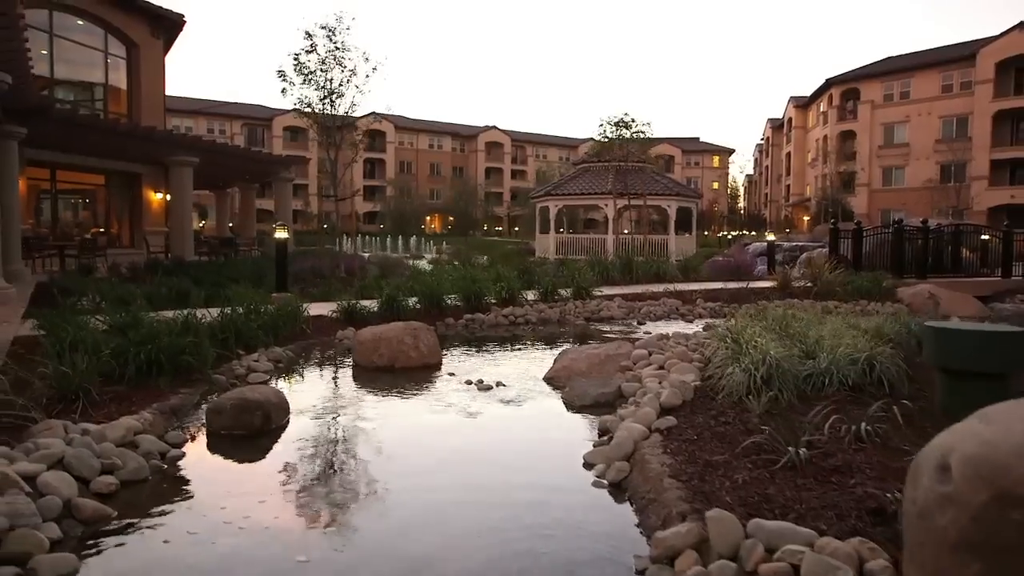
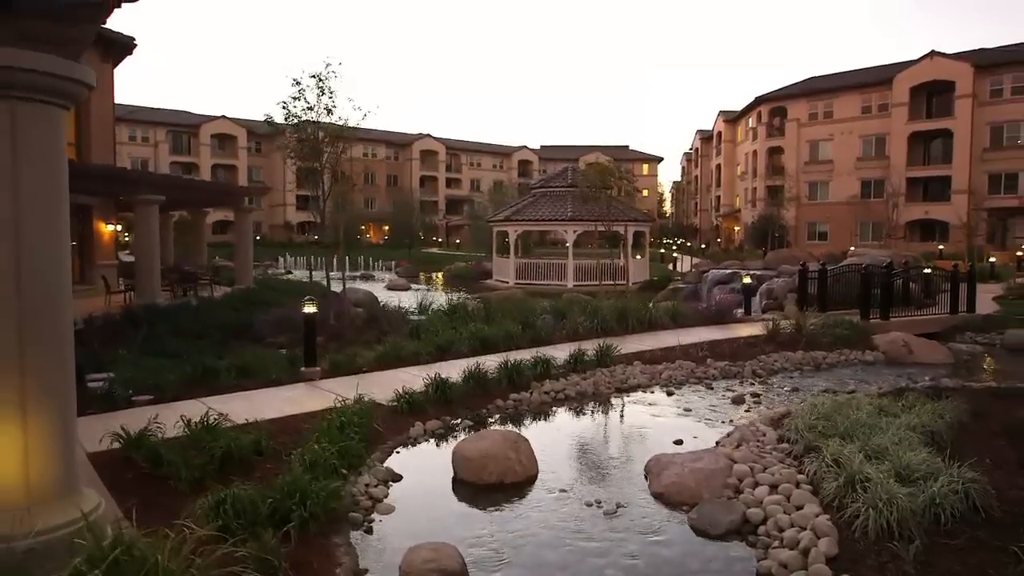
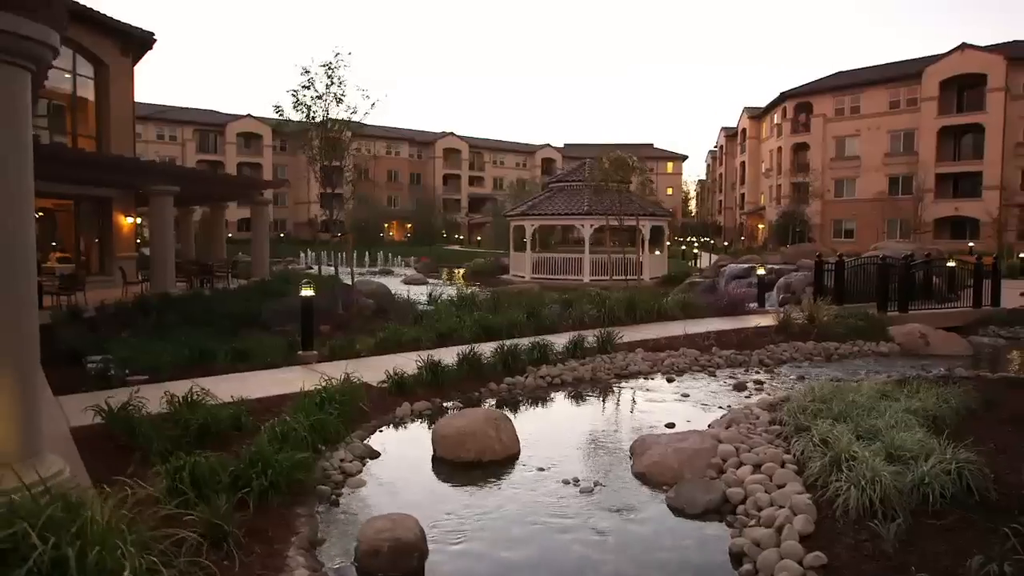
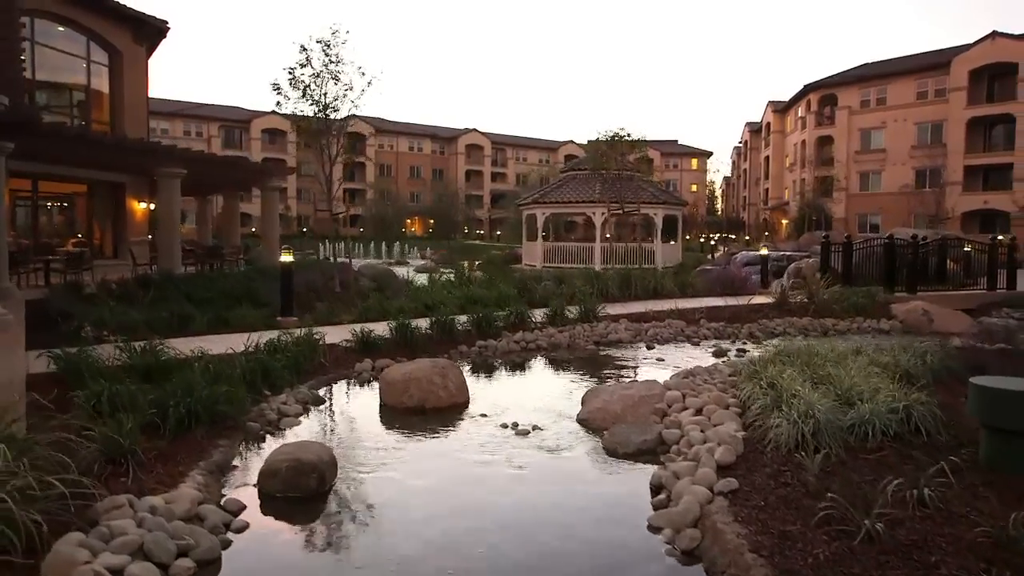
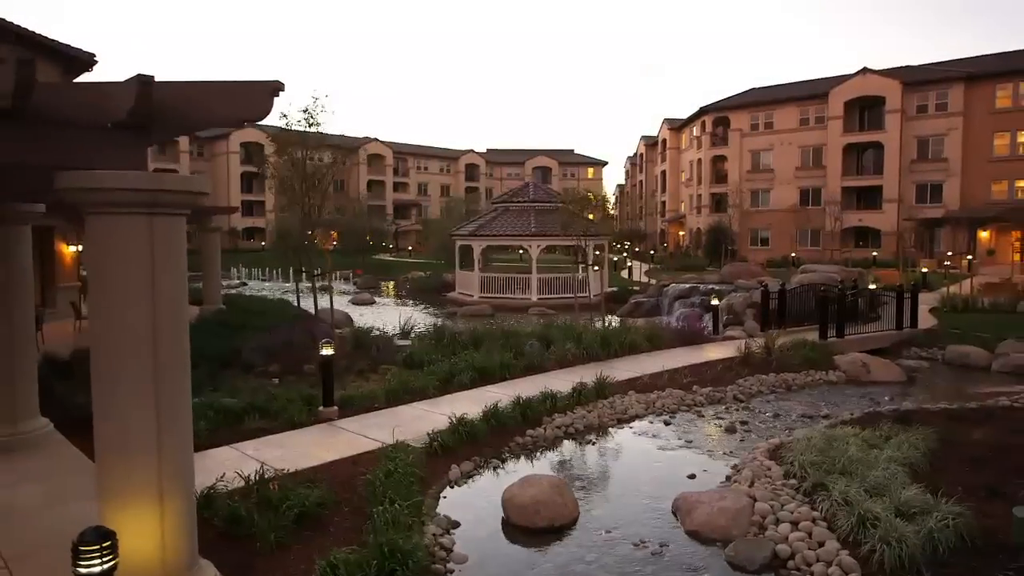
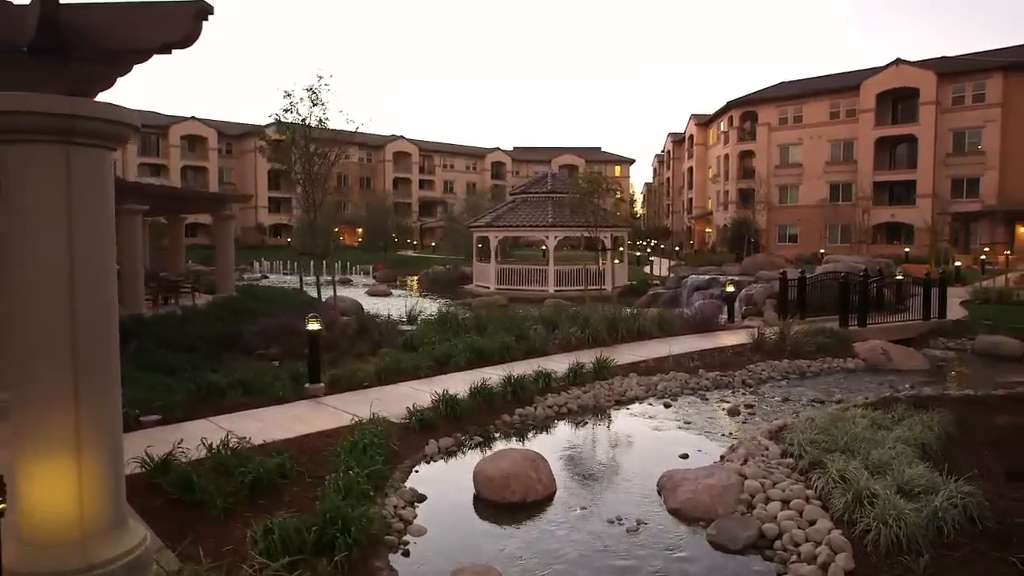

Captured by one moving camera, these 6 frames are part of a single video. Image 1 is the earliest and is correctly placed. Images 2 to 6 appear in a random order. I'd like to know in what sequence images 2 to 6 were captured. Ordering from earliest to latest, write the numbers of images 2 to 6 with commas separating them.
4, 3, 2, 6, 5
